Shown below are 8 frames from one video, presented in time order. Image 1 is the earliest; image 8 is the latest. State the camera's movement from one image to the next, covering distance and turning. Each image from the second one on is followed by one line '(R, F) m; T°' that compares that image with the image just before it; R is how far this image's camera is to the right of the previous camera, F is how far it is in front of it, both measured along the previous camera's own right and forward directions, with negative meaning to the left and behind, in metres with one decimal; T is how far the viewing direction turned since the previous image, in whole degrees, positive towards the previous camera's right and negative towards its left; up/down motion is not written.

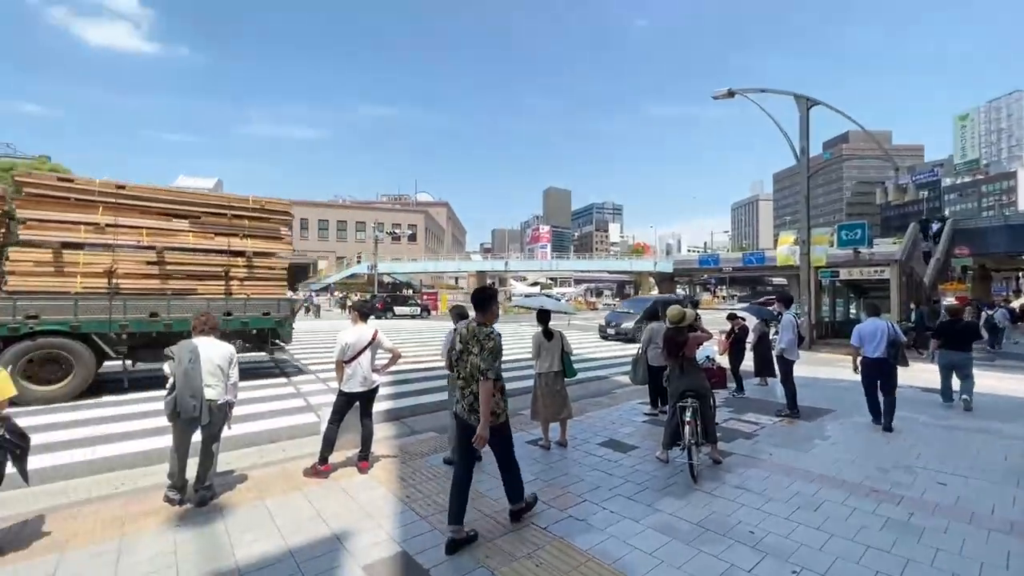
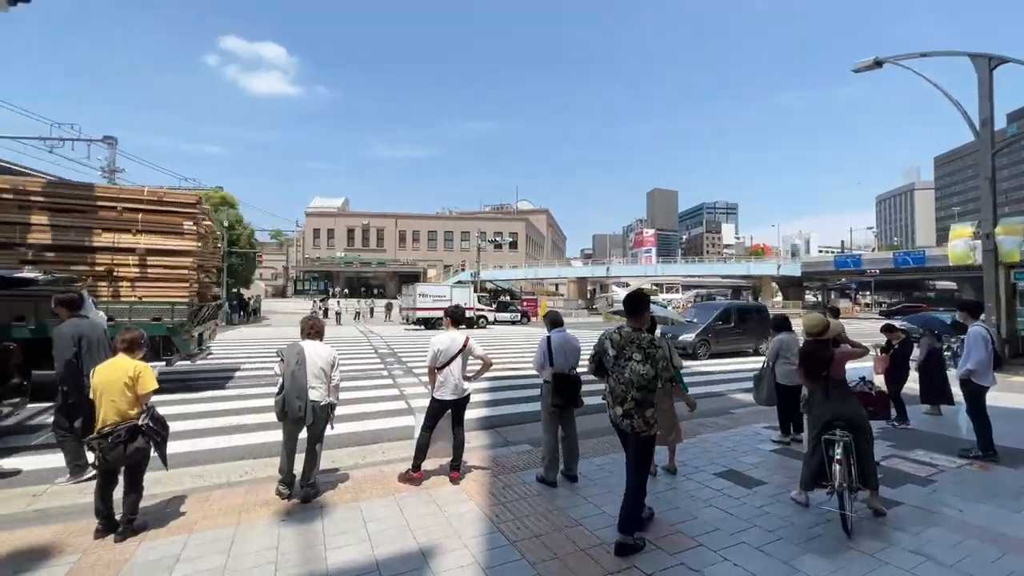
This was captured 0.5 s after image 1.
(0.0, +0.4) m; -13°
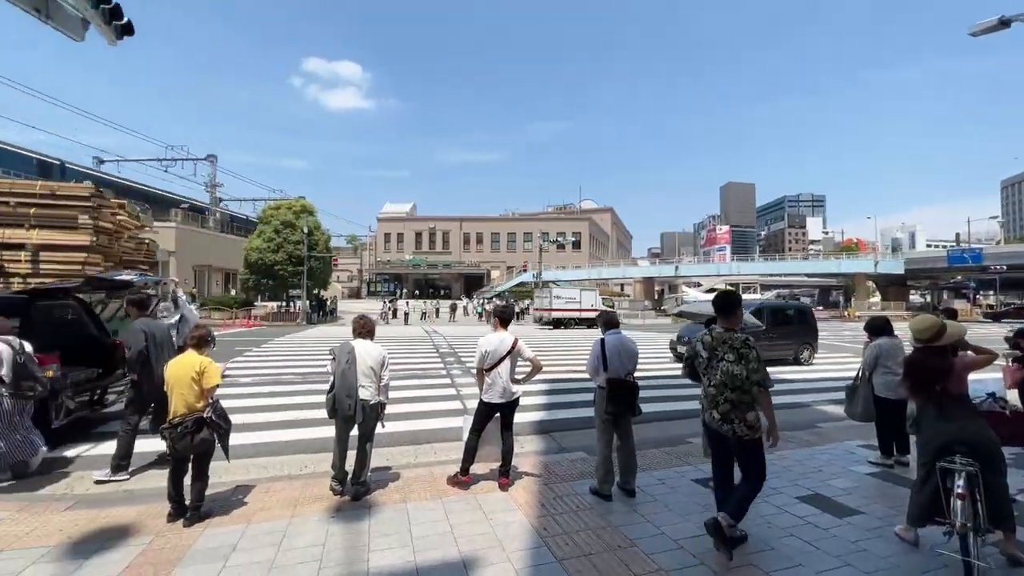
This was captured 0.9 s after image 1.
(+0.2, +0.3) m; -8°
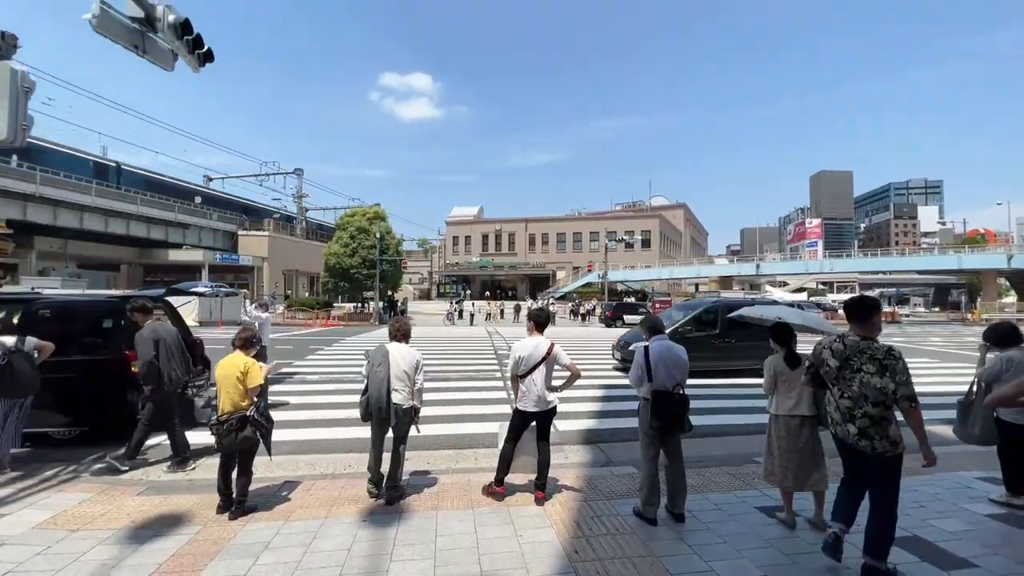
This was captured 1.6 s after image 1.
(+0.4, +0.3) m; -9°
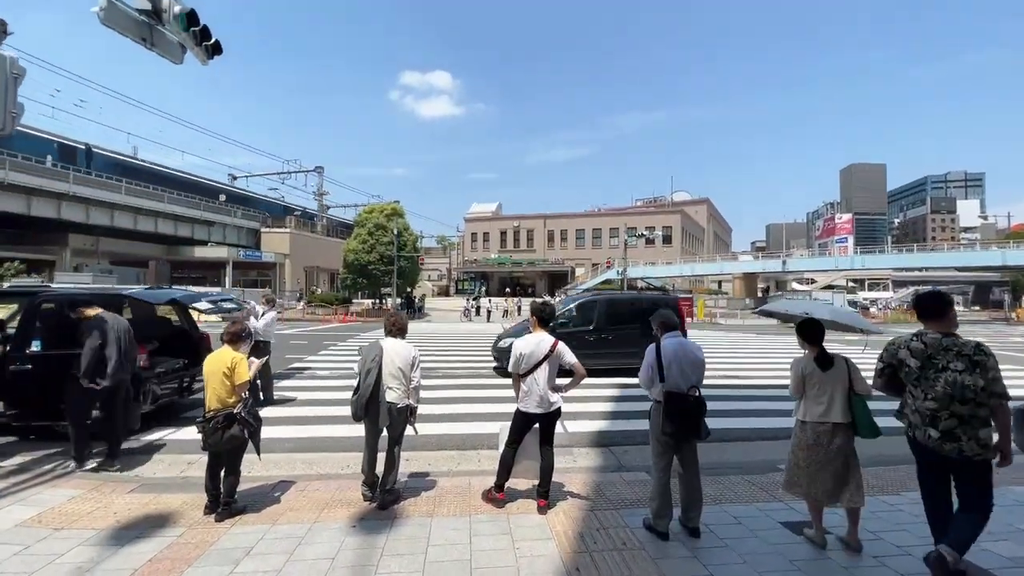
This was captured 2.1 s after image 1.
(+0.2, +0.4) m; -3°
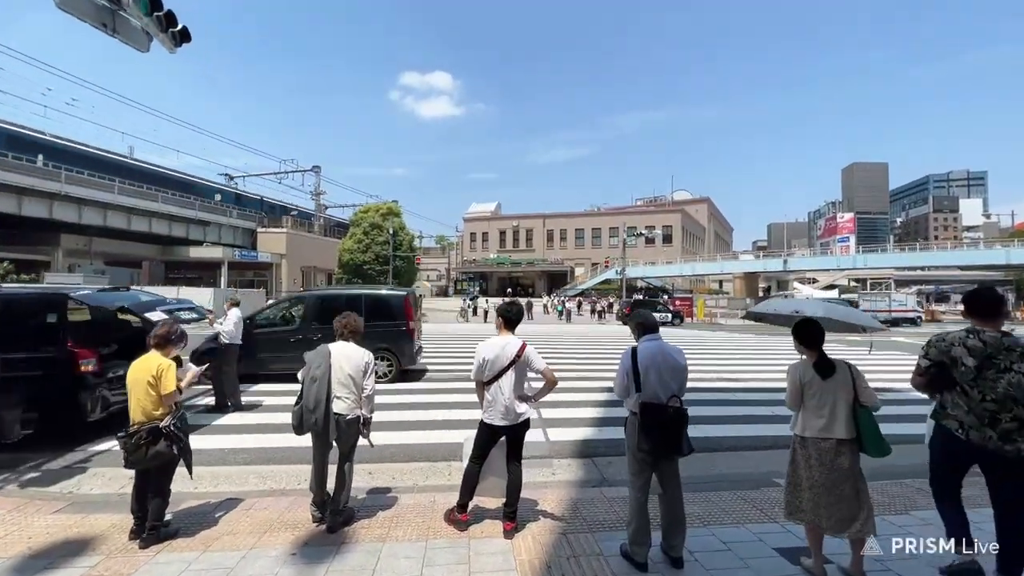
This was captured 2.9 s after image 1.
(+0.4, +0.5) m; 0°
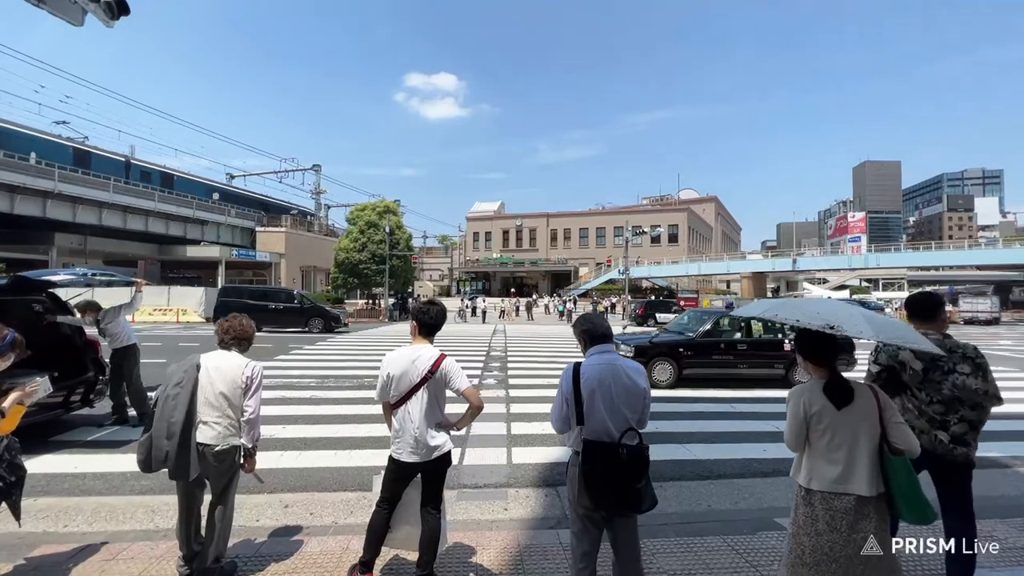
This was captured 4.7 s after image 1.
(+0.7, +1.0) m; -1°
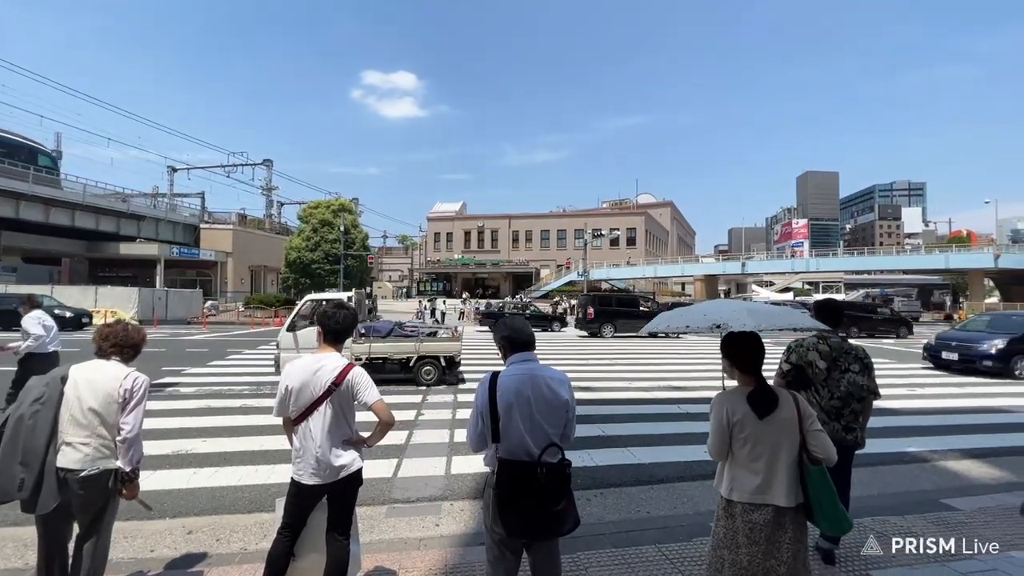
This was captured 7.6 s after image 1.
(+0.3, +0.2) m; +5°
